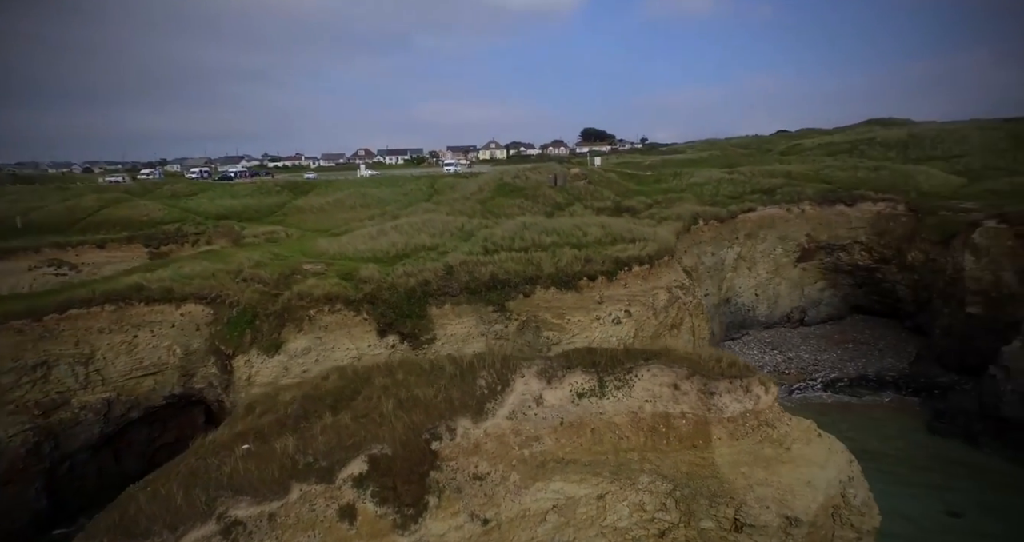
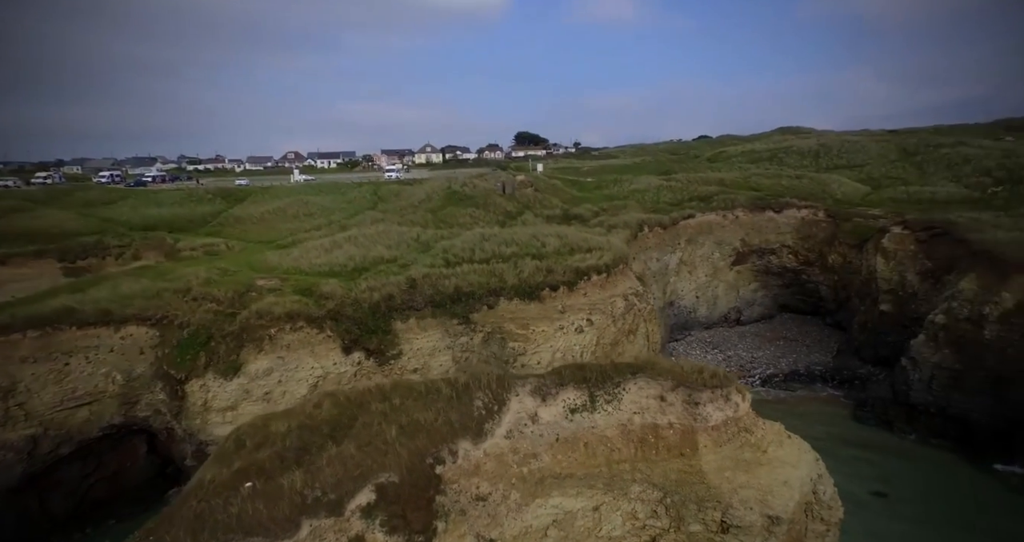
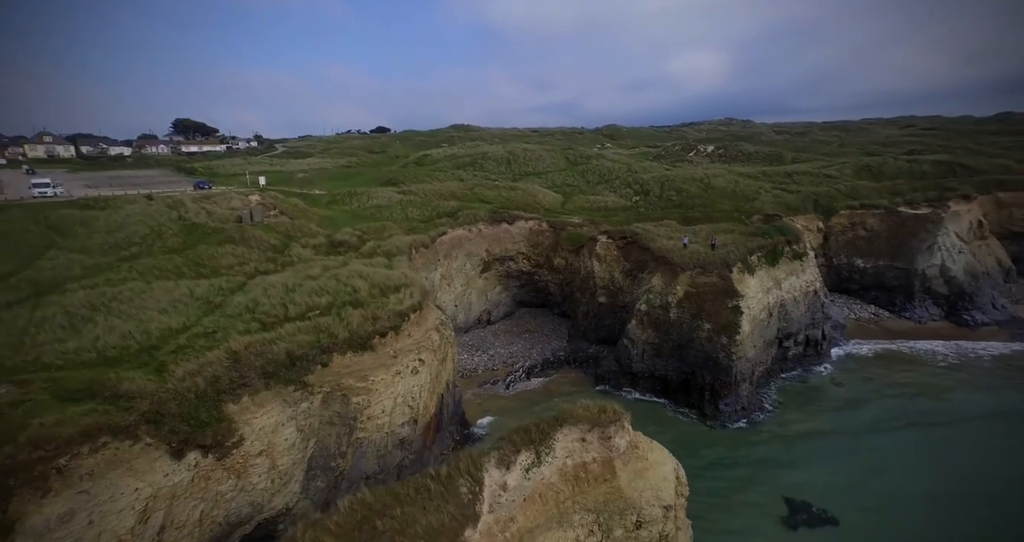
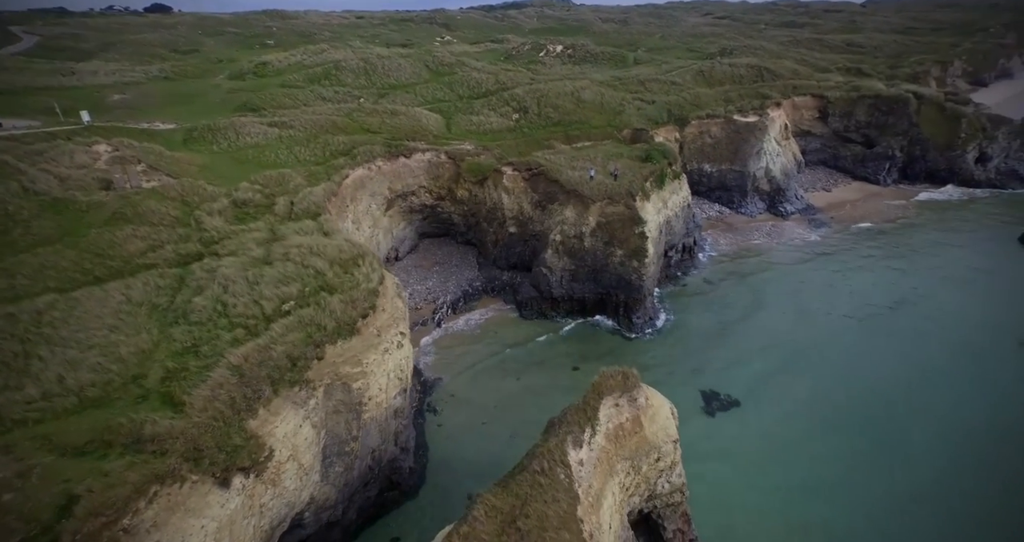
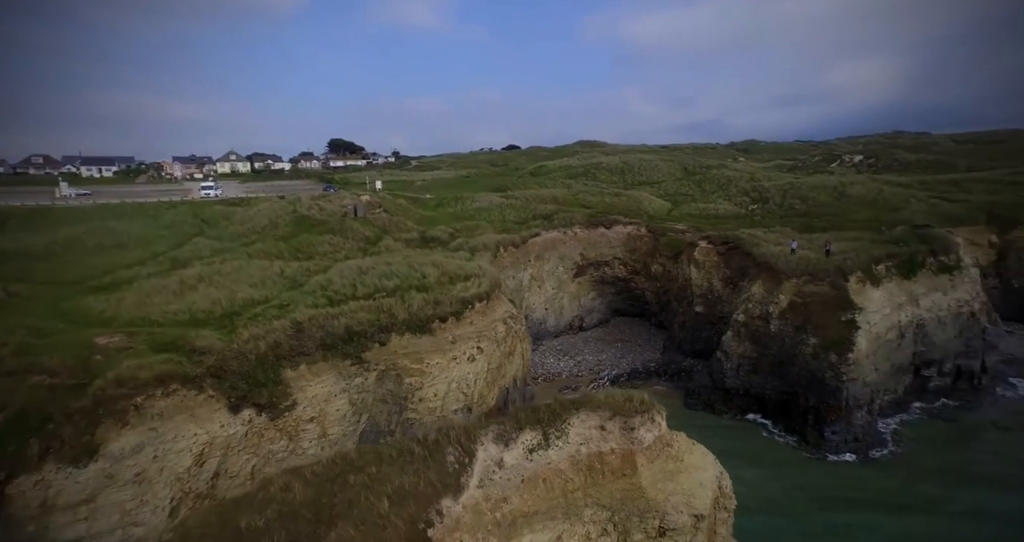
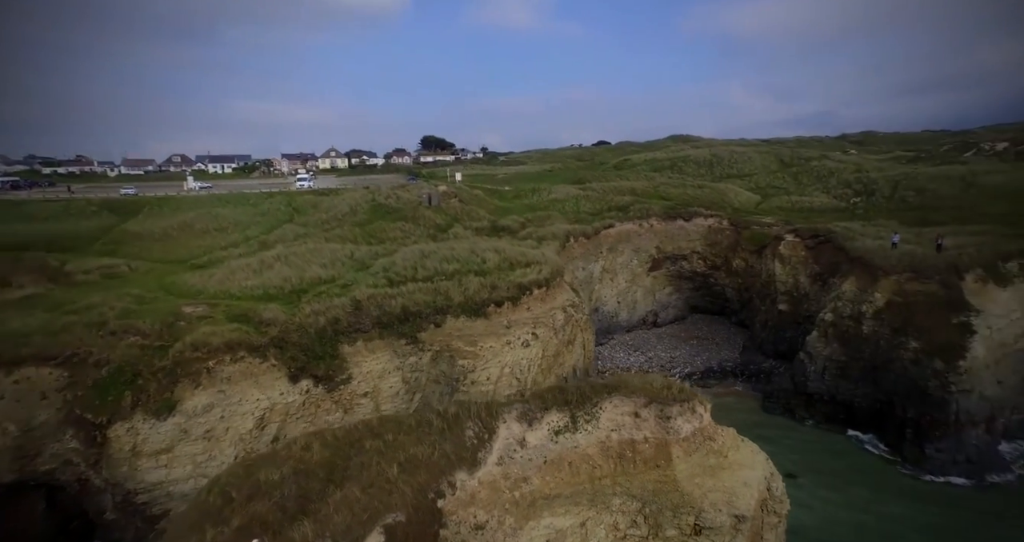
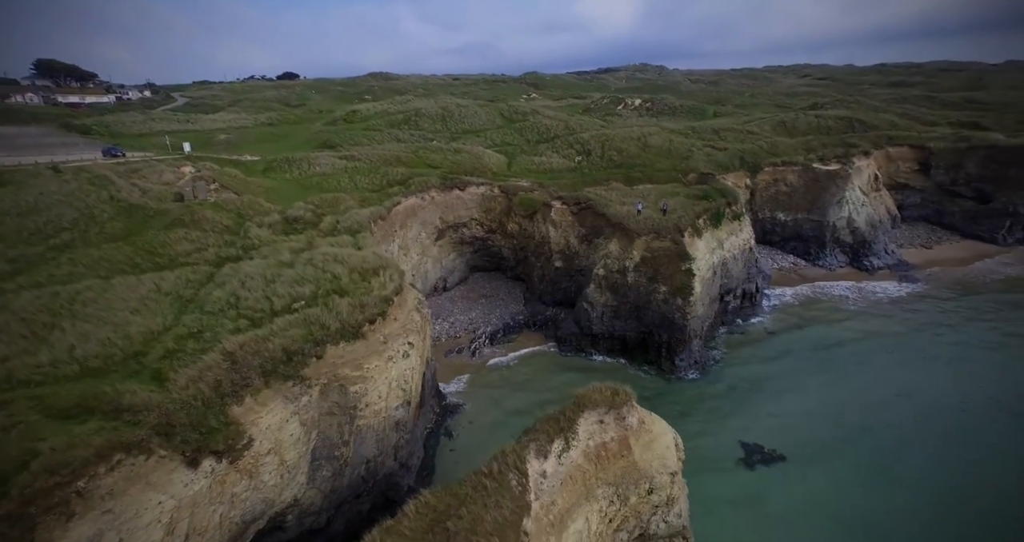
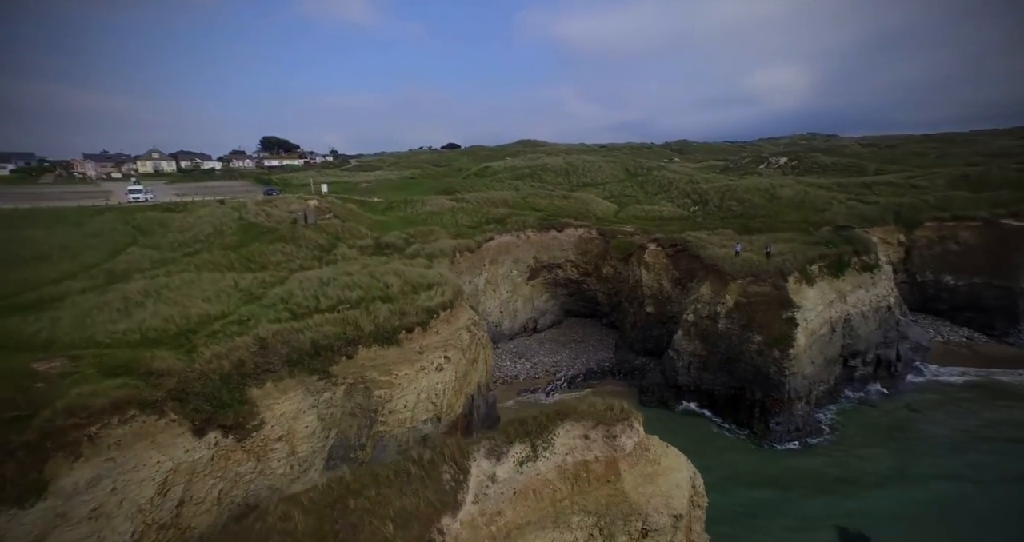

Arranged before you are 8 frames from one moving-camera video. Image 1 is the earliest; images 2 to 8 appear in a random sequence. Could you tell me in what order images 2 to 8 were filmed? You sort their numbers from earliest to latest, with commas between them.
2, 6, 5, 8, 3, 7, 4
